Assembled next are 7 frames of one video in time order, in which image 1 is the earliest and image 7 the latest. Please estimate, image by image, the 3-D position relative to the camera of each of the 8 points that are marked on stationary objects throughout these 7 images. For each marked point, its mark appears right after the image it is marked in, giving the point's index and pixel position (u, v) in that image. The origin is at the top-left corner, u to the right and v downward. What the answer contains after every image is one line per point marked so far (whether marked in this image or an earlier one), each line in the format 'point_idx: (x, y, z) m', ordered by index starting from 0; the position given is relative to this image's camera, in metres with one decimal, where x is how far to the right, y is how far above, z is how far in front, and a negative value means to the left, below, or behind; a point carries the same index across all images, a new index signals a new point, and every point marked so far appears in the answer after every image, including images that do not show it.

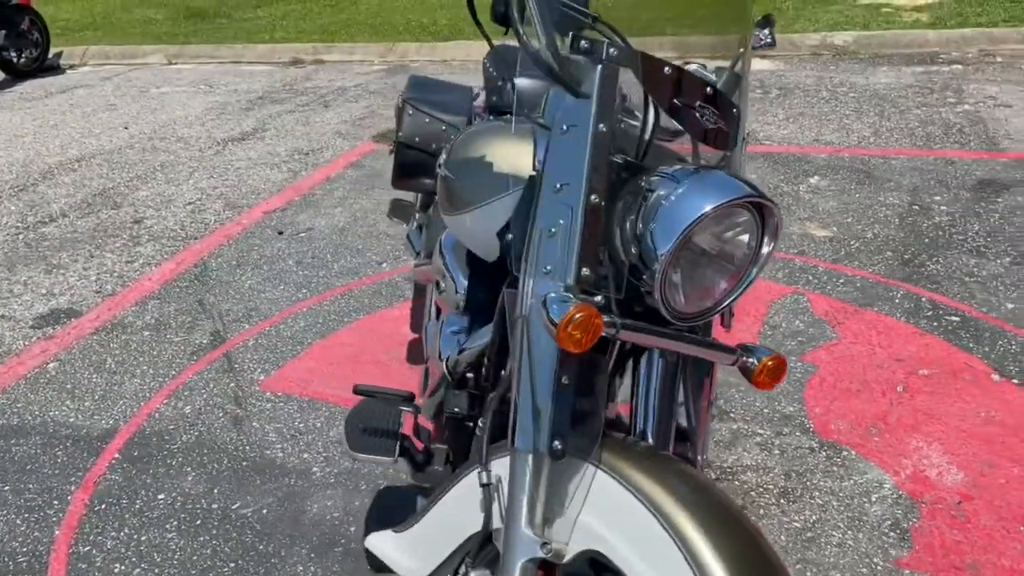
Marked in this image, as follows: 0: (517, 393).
0: (0.0, -0.2, +1.8) m
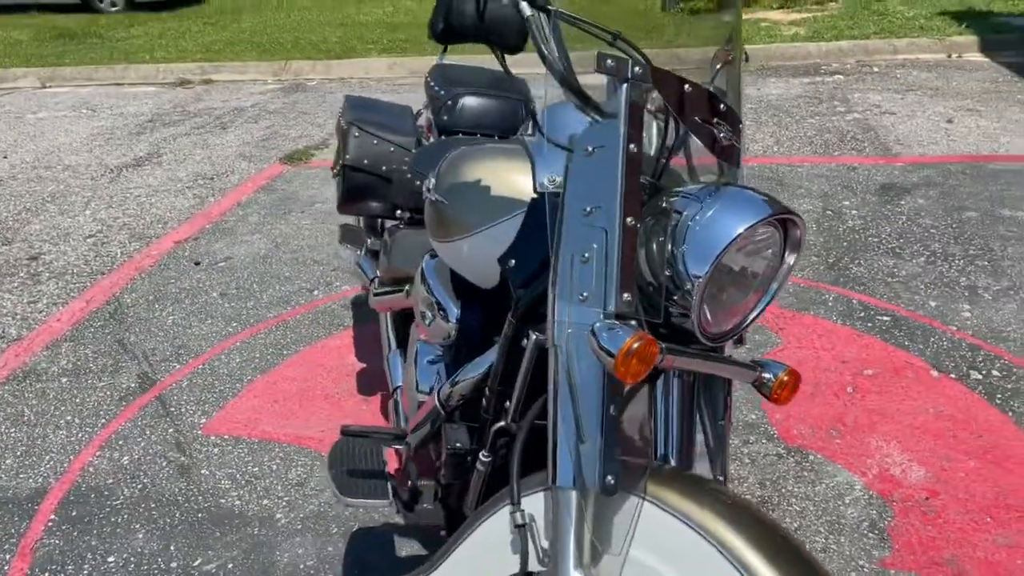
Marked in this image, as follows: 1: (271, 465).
0: (+0.1, -0.3, +1.7) m
1: (-0.9, -0.7, +3.3) m
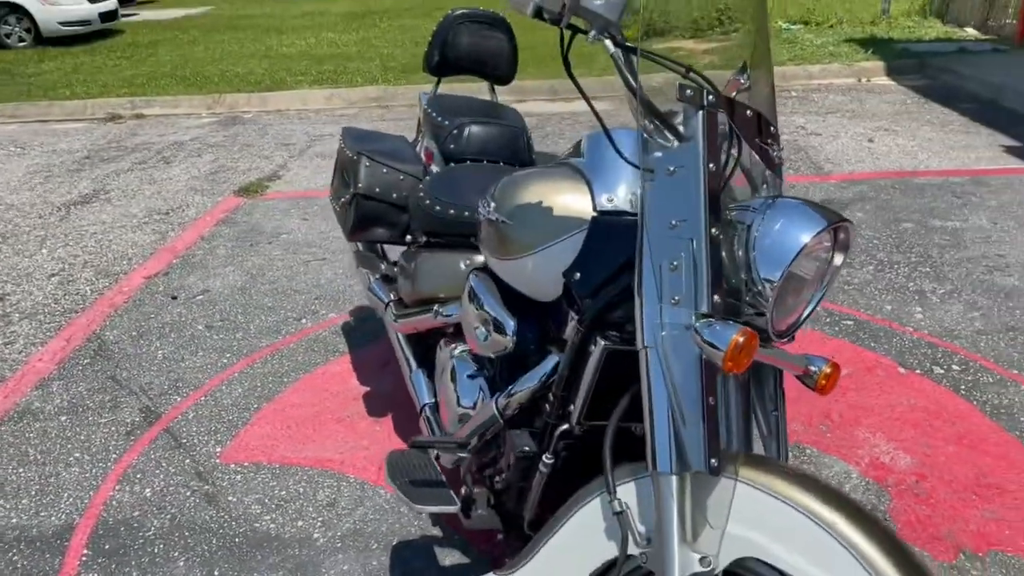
0: (+0.3, -0.3, +1.9) m
1: (-0.8, -0.8, +3.3) m
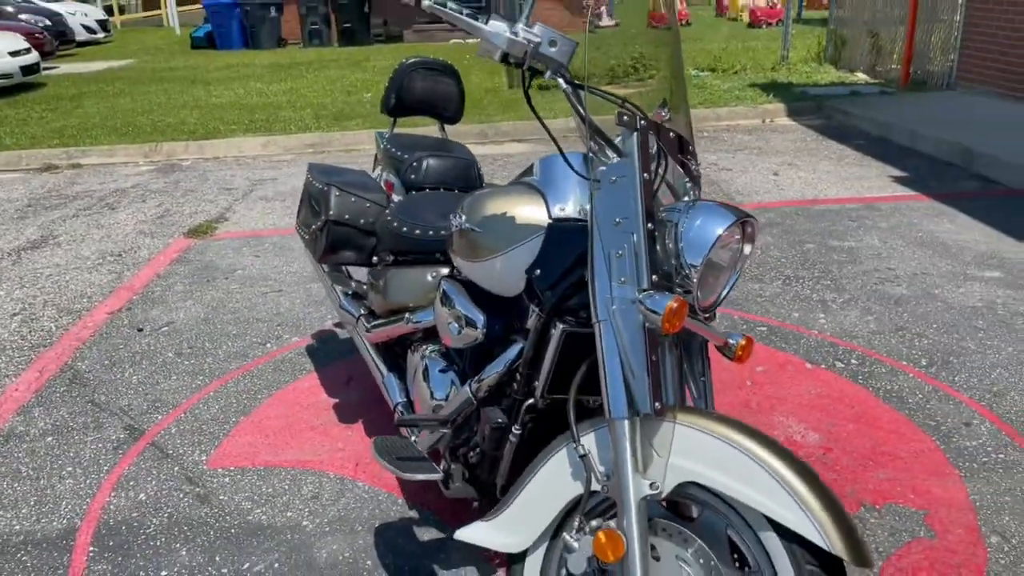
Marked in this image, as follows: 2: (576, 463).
0: (+0.3, -0.2, +2.3) m
1: (-1.0, -0.8, +3.7) m
2: (+0.2, -0.5, +2.4) m
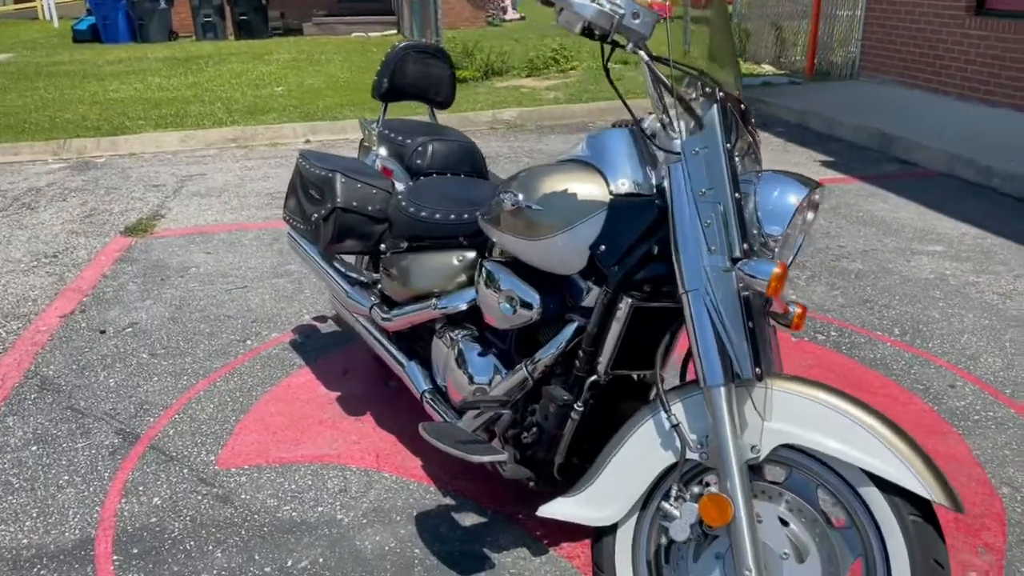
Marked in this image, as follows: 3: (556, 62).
0: (+0.5, -0.2, +2.4) m
1: (-0.8, -0.8, +3.6) m
2: (+0.4, -0.4, +2.5) m
3: (+0.7, +3.8, +14.9) m
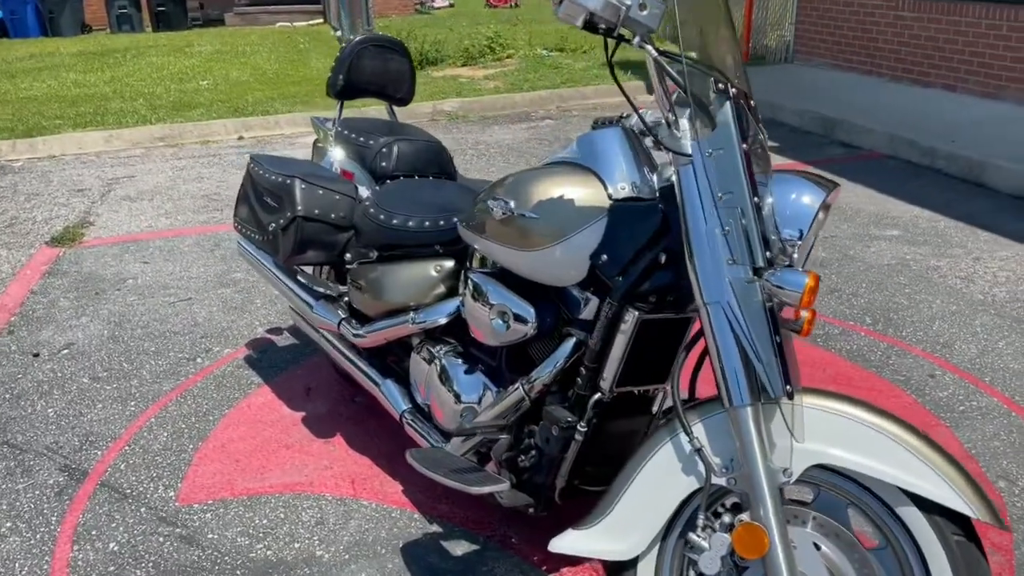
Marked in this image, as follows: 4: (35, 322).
0: (+0.5, -0.2, +2.2) m
1: (-0.9, -0.9, +3.3) m
2: (+0.5, -0.4, +2.3) m
3: (-0.3, +4.0, +14.7) m
4: (-2.8, -0.2, +5.2) m
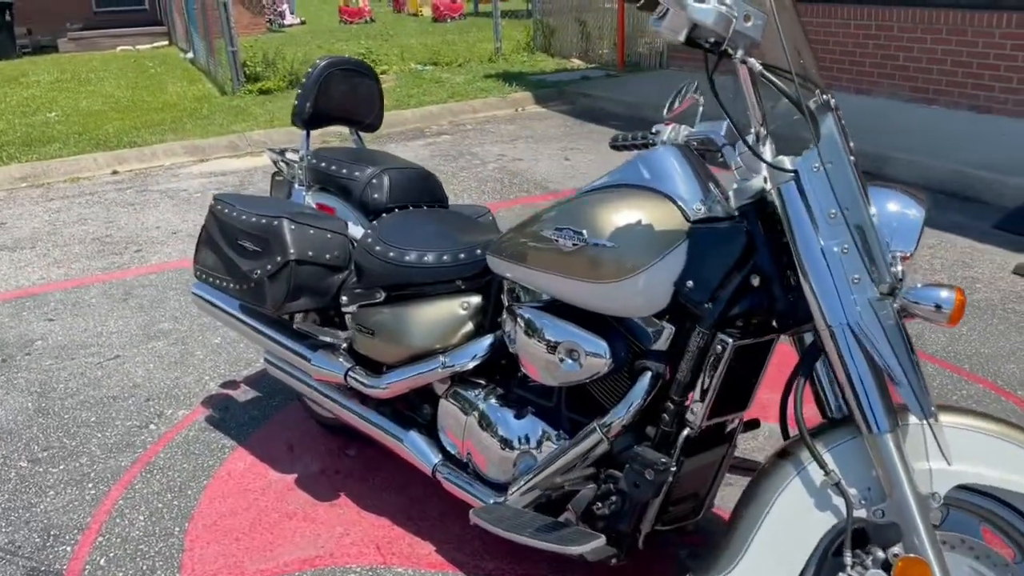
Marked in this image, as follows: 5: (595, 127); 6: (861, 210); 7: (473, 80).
0: (+0.8, -0.2, +2.1) m
1: (-0.7, -1.0, +2.9) m
2: (+0.7, -0.5, +2.2) m
3: (-2.4, +3.6, +14.3) m
4: (-2.9, -0.6, +4.5) m
5: (+1.0, +1.9, +10.6) m
6: (+0.8, +0.2, +2.1) m
7: (-0.6, +3.2, +13.4) m
